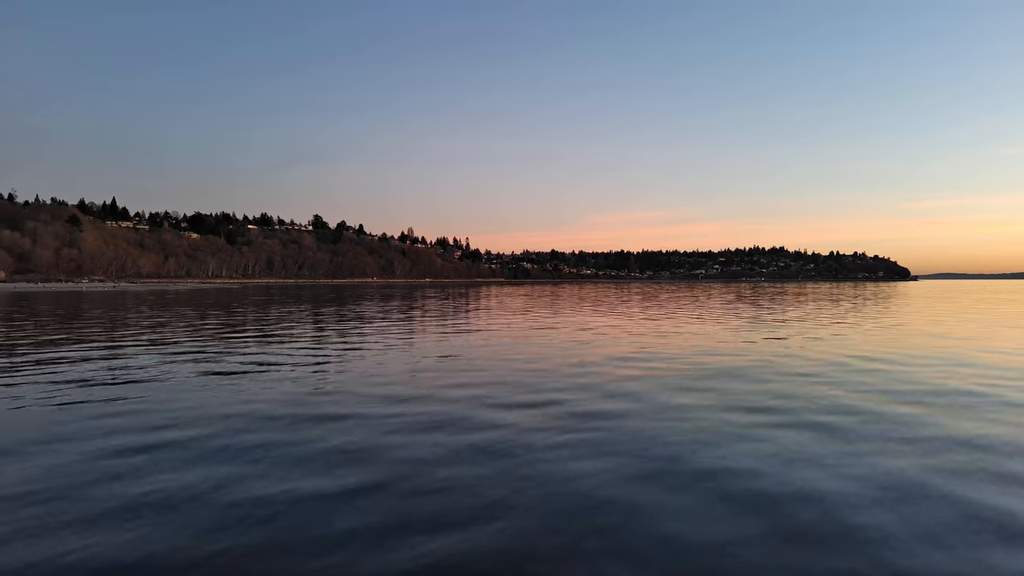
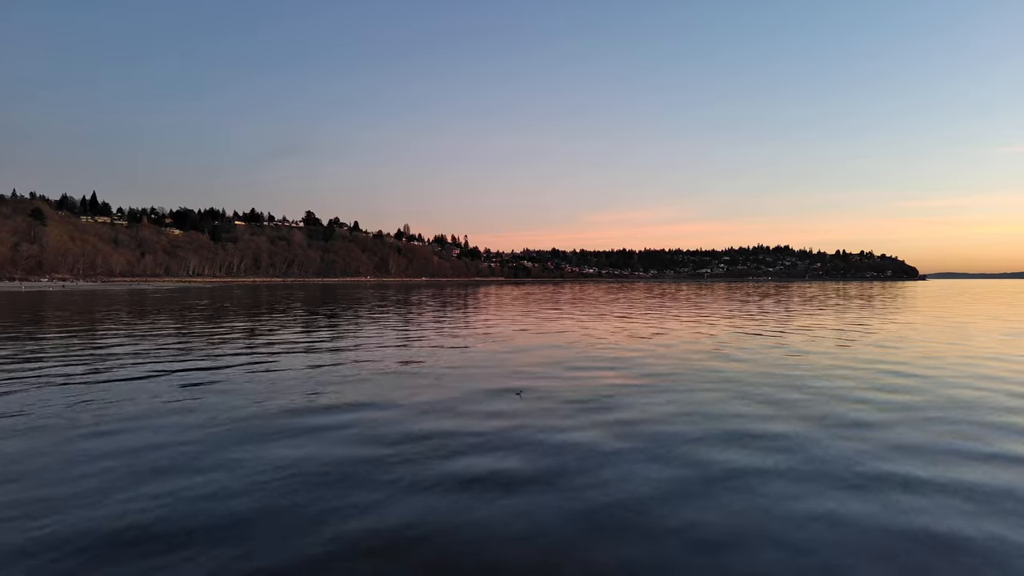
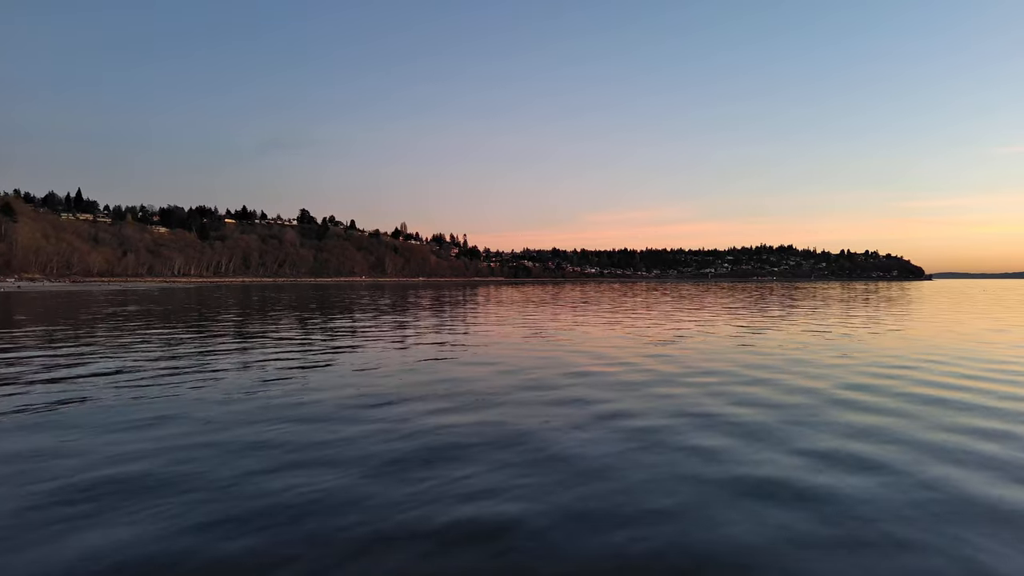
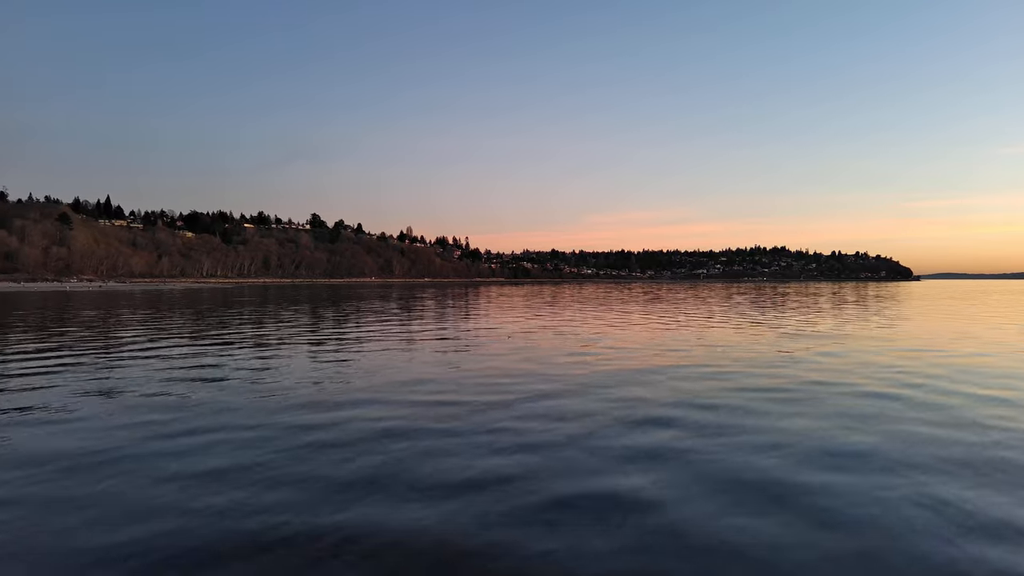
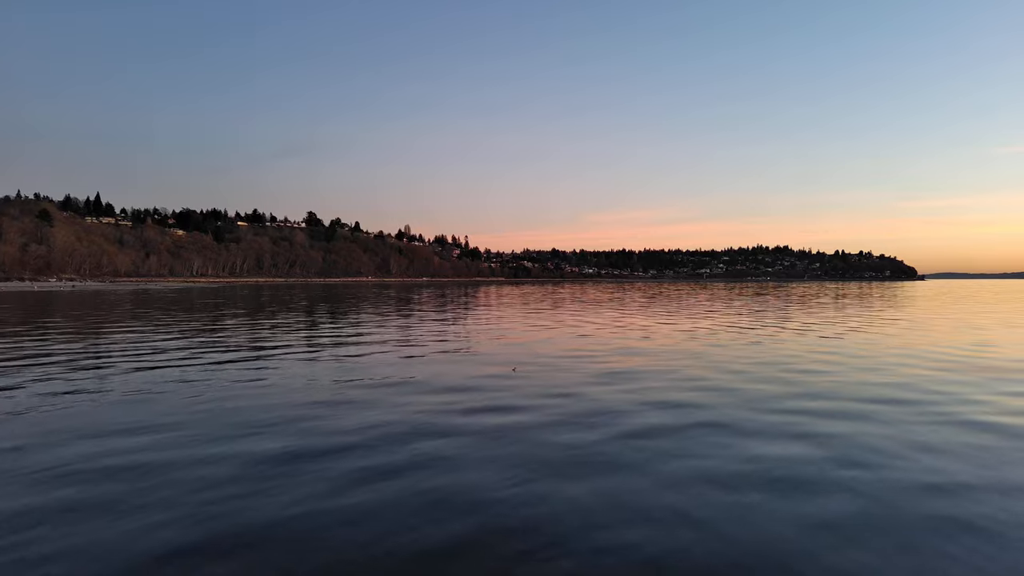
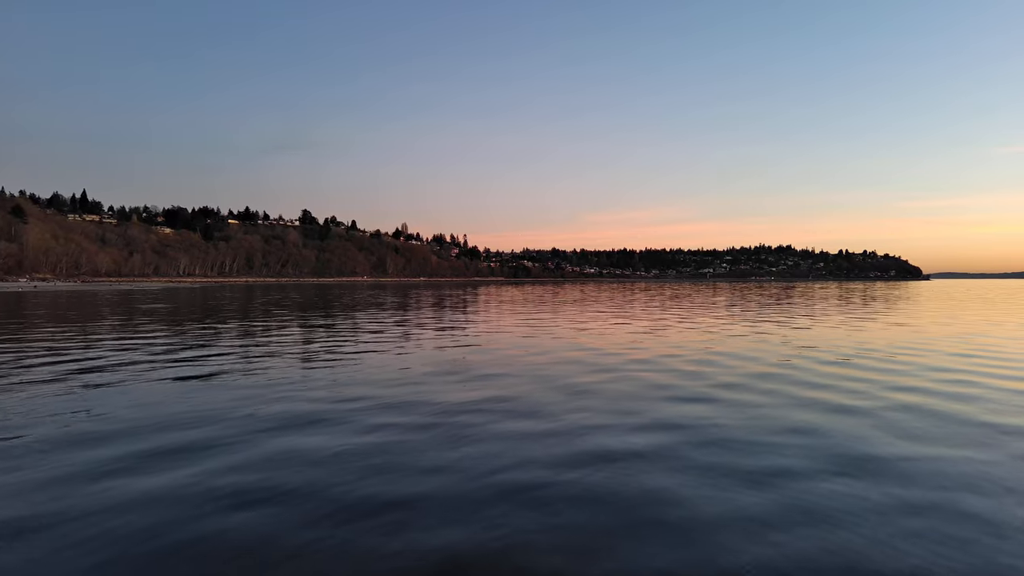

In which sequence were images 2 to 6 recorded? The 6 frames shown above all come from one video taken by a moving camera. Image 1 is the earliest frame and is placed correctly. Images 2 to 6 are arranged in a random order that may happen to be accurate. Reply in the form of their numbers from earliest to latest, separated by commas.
4, 5, 2, 6, 3
